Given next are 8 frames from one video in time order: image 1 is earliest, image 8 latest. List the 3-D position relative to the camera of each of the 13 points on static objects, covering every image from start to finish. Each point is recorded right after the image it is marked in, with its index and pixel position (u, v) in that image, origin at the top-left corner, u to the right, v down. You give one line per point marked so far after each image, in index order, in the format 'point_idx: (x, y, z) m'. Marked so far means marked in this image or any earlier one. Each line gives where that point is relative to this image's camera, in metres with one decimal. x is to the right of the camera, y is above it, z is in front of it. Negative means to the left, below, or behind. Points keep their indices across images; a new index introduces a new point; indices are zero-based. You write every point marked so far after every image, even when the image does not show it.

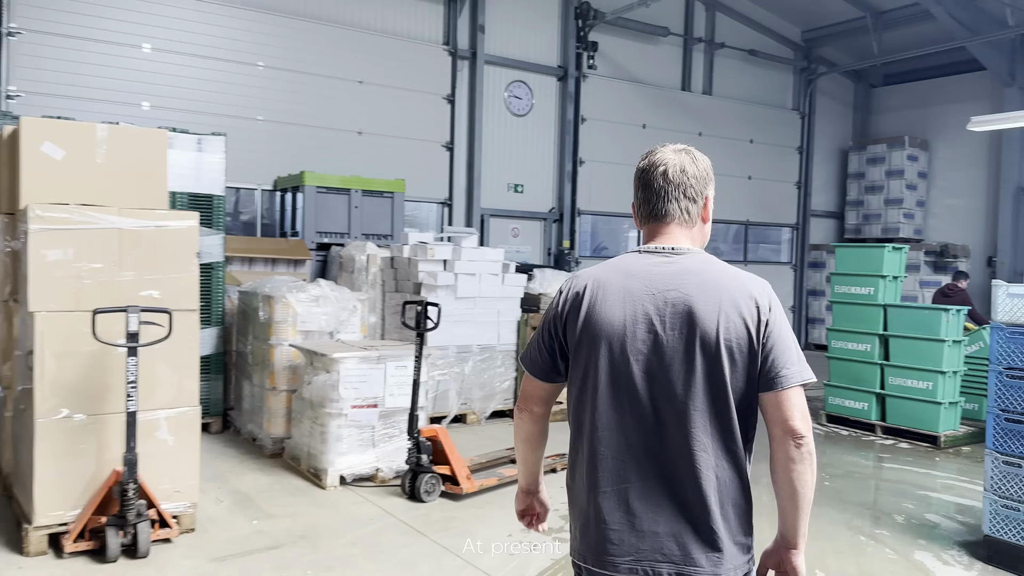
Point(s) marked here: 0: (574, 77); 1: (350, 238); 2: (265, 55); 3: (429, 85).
0: (+0.7, +2.5, +9.6) m
1: (-1.4, +0.4, +7.1) m
2: (-2.3, +2.2, +7.6) m
3: (-0.9, +2.2, +8.6) m
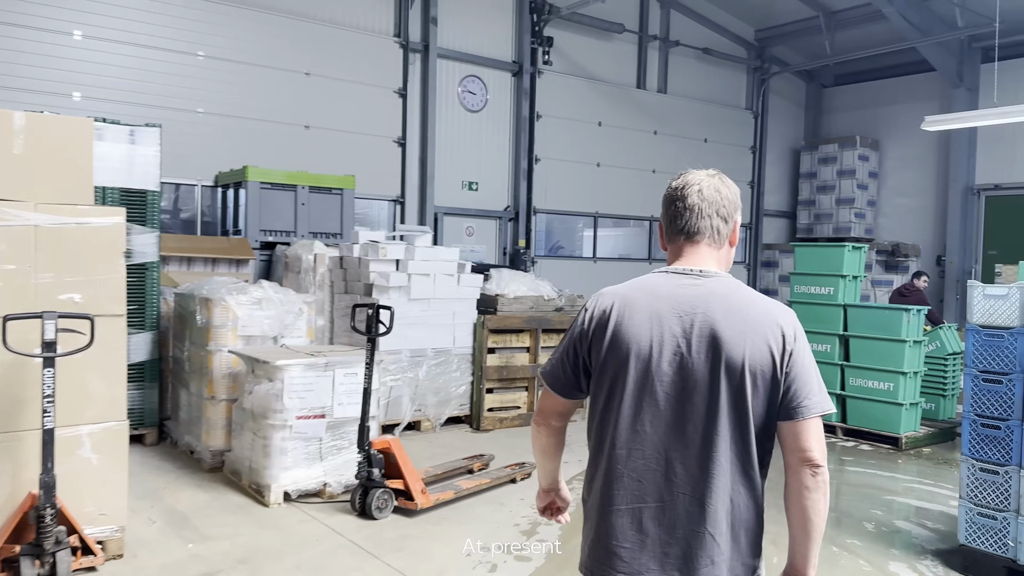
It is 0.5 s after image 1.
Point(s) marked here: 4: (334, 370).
0: (+0.2, +2.5, +9.4) m
1: (-1.8, +0.4, +6.8) m
2: (-2.7, +2.1, +7.2) m
3: (-1.3, +2.1, +8.3) m
4: (-0.9, -0.4, +4.2) m
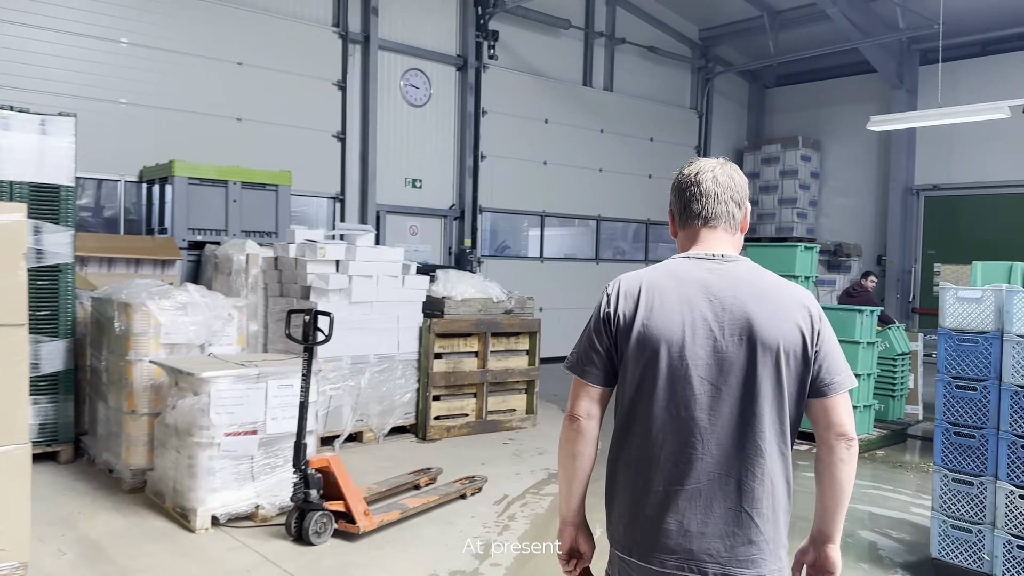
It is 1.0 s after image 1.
0: (-0.4, +2.5, +9.1) m
1: (-2.2, +0.4, +6.4) m
2: (-3.2, +2.1, +6.7) m
3: (-1.9, +2.1, +7.9) m
4: (-1.2, -0.4, +3.9) m
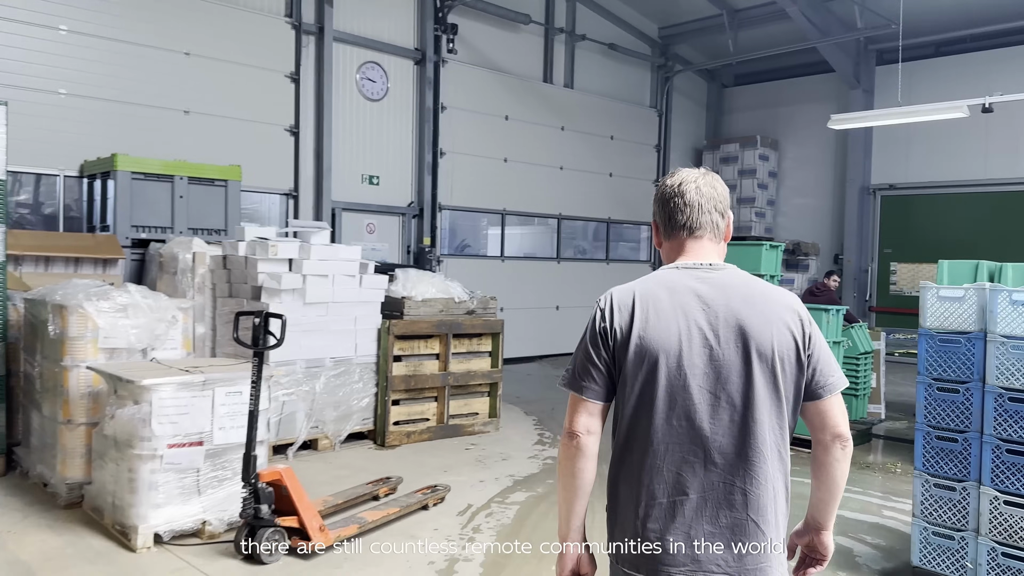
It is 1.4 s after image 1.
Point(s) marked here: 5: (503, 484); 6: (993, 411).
0: (-0.9, +2.5, +8.9) m
1: (-2.5, +0.4, +6.1) m
2: (-3.5, +2.1, +6.3) m
3: (-2.3, +2.1, +7.6) m
4: (-1.3, -0.4, +3.6) m
5: (0.0, -1.1, +4.5) m
6: (+1.7, -0.4, +2.9) m
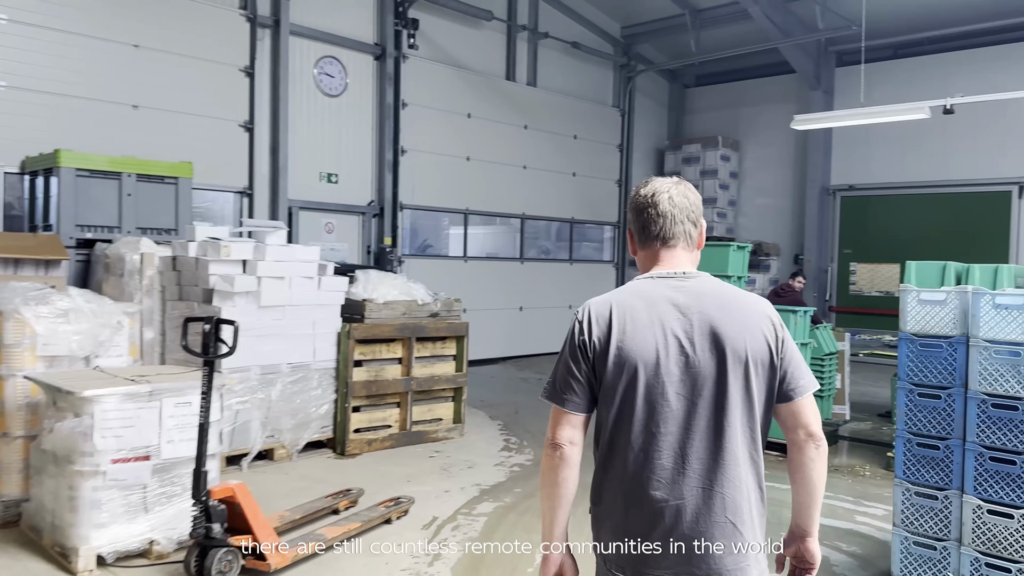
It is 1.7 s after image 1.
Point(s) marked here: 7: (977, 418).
0: (-1.3, +2.5, +8.7) m
1: (-2.8, +0.4, +5.8) m
2: (-3.7, +2.1, +6.0) m
3: (-2.6, +2.1, +7.3) m
4: (-1.5, -0.5, +3.4) m
5: (-0.2, -1.1, +4.4) m
6: (+1.6, -0.4, +2.8) m
7: (+1.6, -0.4, +2.8) m
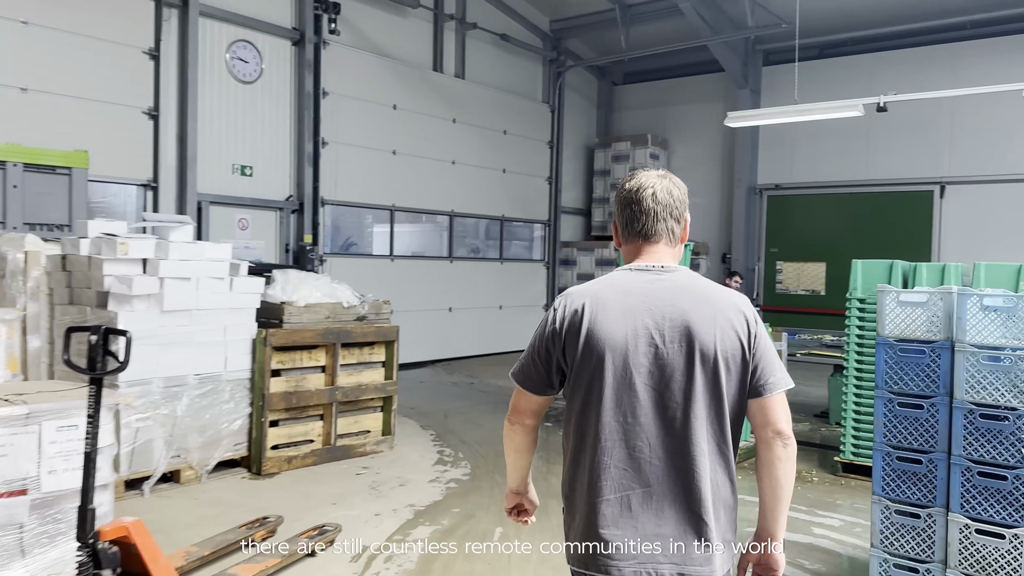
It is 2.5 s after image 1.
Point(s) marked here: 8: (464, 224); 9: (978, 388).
0: (-2.0, +2.5, +8.2) m
1: (-3.2, +0.4, +5.1) m
2: (-4.2, +2.1, +5.3) m
3: (-3.2, +2.1, +6.7) m
4: (-1.7, -0.5, +2.9) m
5: (-0.5, -1.1, +4.0) m
6: (+1.4, -0.4, +2.6) m
7: (+1.4, -0.4, +2.6) m
8: (-0.6, +0.8, +10.3) m
9: (+1.5, -0.3, +2.5) m
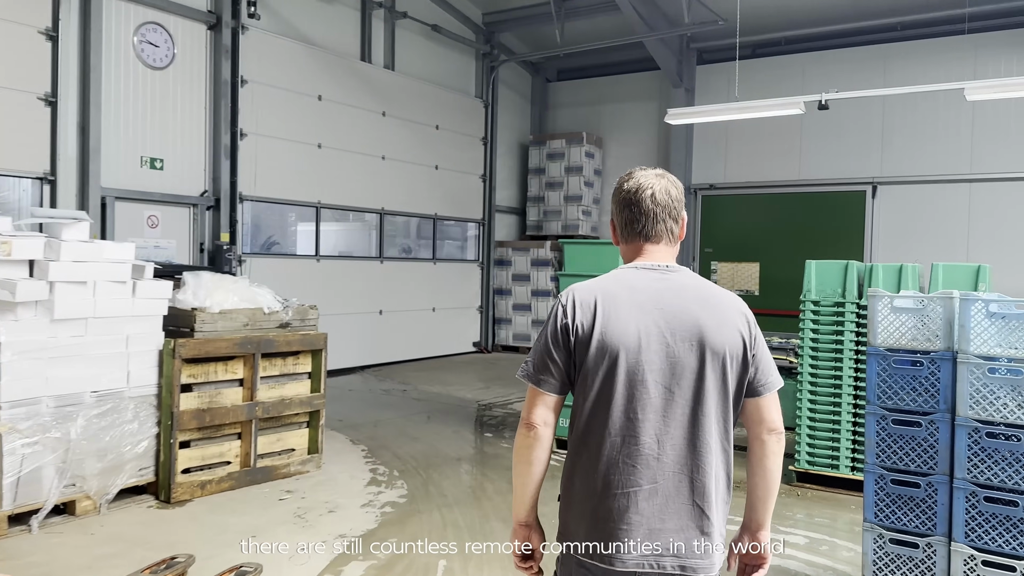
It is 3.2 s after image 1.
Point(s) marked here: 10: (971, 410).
0: (-2.6, +2.4, +7.6) m
1: (-3.6, +0.3, +4.5) m
2: (-4.6, +2.0, +4.5) m
3: (-3.7, +2.1, +6.0) m
4: (-1.8, -0.5, +2.4) m
5: (-0.8, -1.1, +3.6) m
6: (+1.3, -0.5, +2.3) m
7: (+1.3, -0.5, +2.3) m
8: (-1.4, +0.8, +9.9) m
9: (+1.3, -0.3, +2.3) m
10: (+1.3, -0.3, +2.3) m
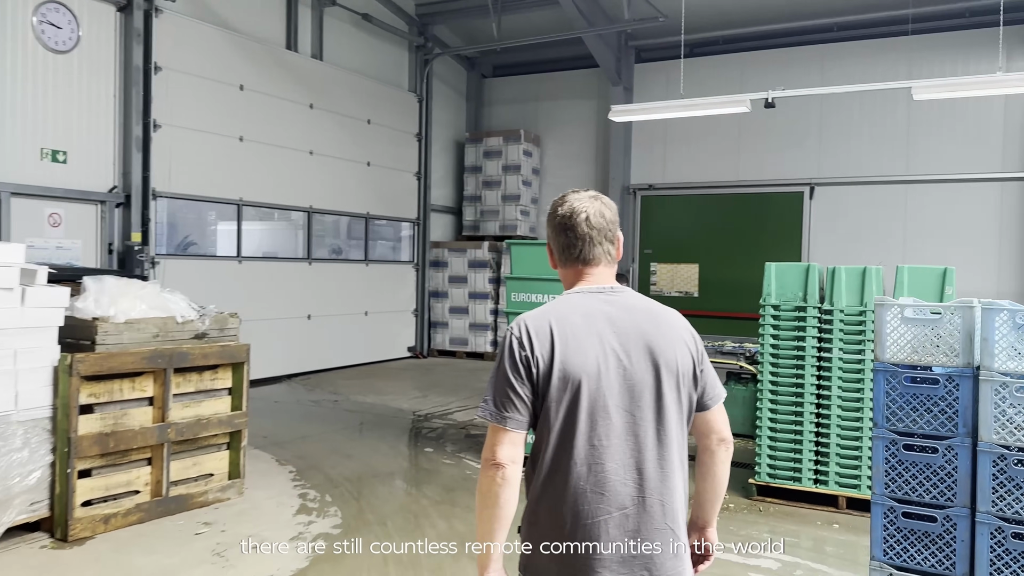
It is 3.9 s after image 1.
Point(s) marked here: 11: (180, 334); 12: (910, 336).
0: (-3.2, +2.4, +7.0) m
1: (-3.8, +0.3, +3.8) m
2: (-4.8, +2.0, +3.7) m
3: (-4.1, +2.0, +5.3) m
4: (-1.9, -0.5, +1.8) m
5: (-1.0, -1.2, +3.1) m
6: (+1.2, -0.5, +2.0) m
7: (+1.2, -0.5, +2.0) m
8: (-2.2, +0.8, +9.3) m
9: (+1.2, -0.3, +2.0) m
10: (+1.2, -0.4, +2.0) m
11: (-1.7, -0.2, +4.1) m
12: (+1.1, -0.1, +2.2) m
